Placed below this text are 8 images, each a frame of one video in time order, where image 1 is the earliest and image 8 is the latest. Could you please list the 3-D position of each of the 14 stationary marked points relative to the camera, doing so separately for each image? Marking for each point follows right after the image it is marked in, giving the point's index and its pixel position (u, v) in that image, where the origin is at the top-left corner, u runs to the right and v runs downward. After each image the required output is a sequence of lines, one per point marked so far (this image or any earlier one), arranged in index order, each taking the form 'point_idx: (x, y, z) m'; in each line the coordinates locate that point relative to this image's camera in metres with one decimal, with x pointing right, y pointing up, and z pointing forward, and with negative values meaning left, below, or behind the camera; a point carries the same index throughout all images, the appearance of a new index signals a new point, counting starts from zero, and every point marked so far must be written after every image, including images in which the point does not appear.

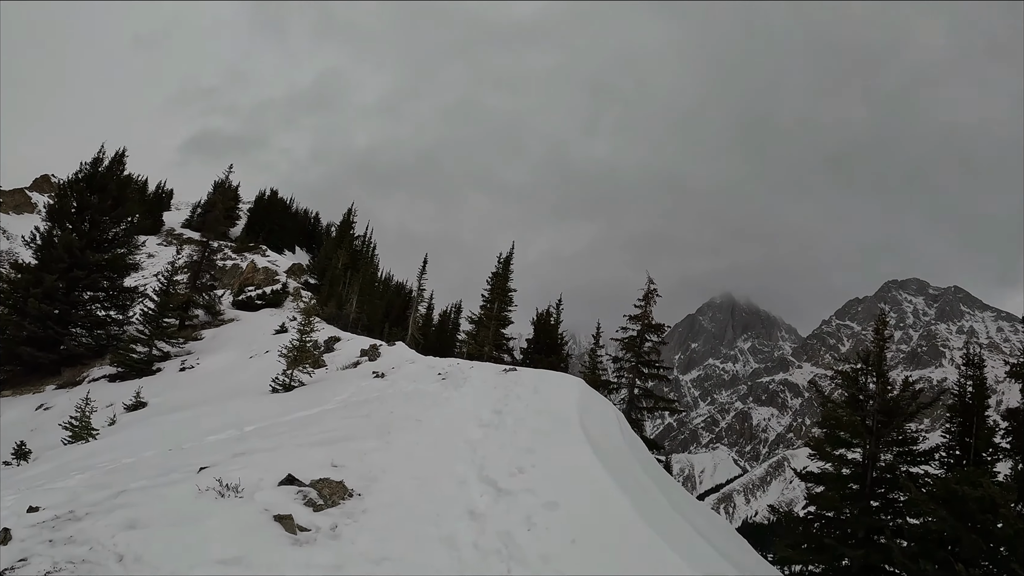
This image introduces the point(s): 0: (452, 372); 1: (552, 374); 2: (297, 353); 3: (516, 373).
0: (-1.8, -2.6, +14.6) m
1: (+1.2, -2.4, +13.3) m
2: (-8.2, -2.5, +18.3) m
3: (+0.1, -2.4, +13.6) m
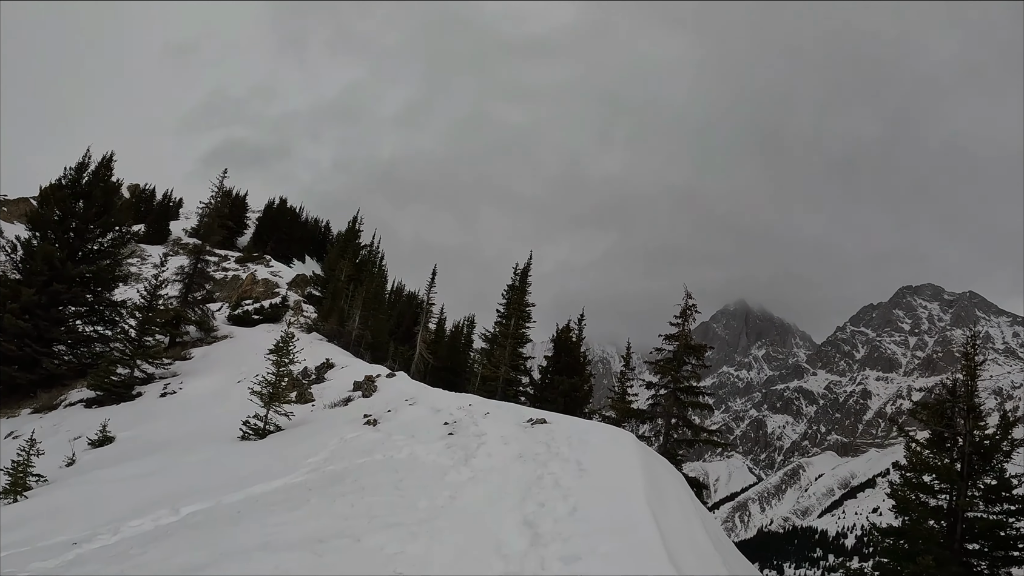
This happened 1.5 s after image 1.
0: (-1.2, -3.2, +11.2) m
1: (+1.8, -2.9, +9.9) m
2: (-7.5, -3.2, +15.1) m
3: (+0.8, -3.0, +10.2) m
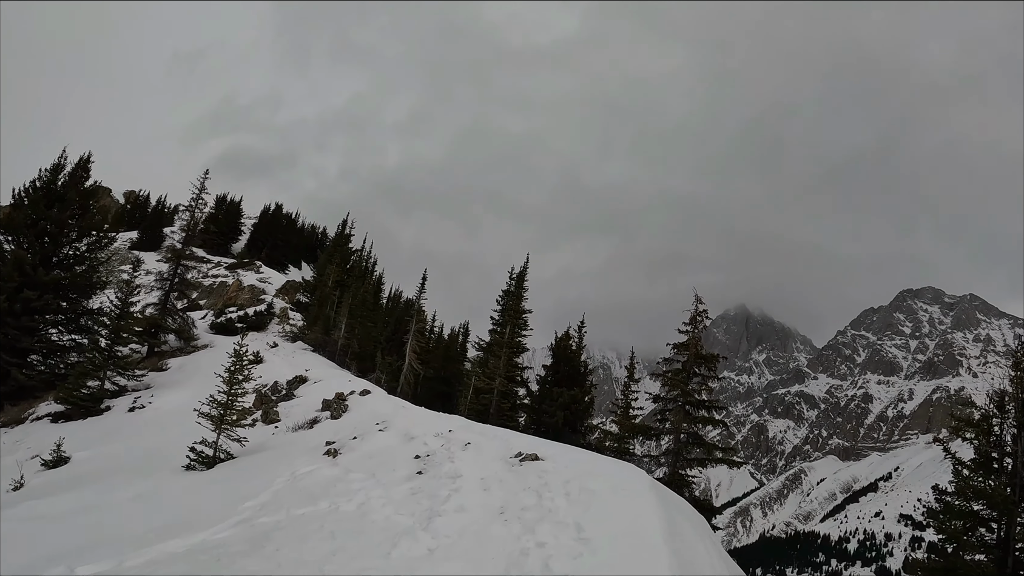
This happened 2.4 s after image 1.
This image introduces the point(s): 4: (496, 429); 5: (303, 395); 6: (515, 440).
0: (-1.4, -3.2, +9.2) m
1: (+1.5, -3.0, +7.9) m
2: (-7.8, -3.3, +13.0) m
3: (+0.5, -3.0, +8.2) m
4: (-0.4, -3.4, +11.3) m
5: (-7.7, -3.8, +17.3) m
6: (+0.1, -3.1, +9.8) m
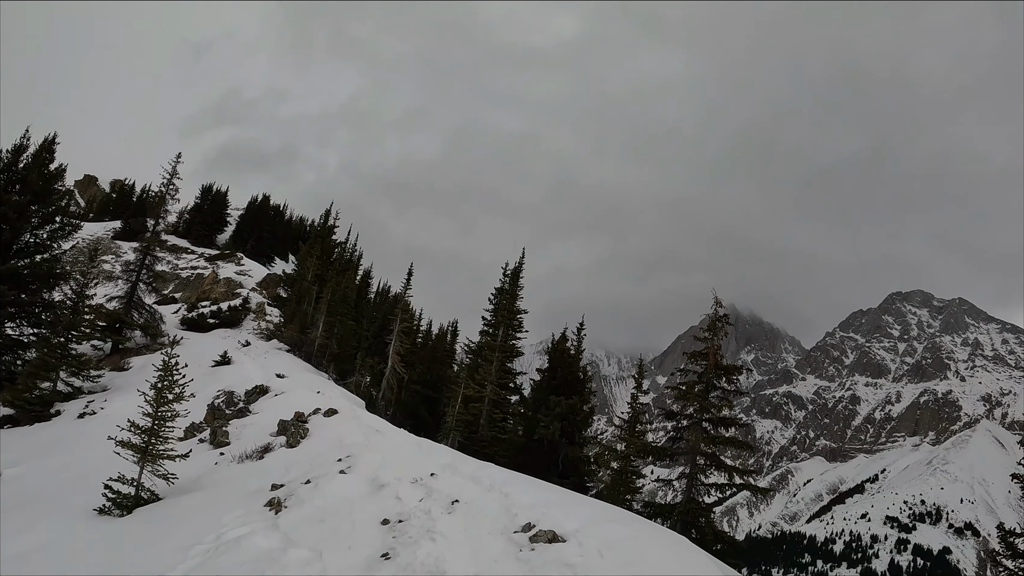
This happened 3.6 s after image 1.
0: (-1.4, -3.2, +6.6) m
1: (+1.6, -3.0, +5.3) m
2: (-7.8, -3.2, +10.3) m
3: (+0.6, -3.1, +5.6) m
4: (-0.4, -3.4, +8.8) m
5: (-7.7, -3.7, +14.6) m
6: (+0.1, -3.1, +7.2) m
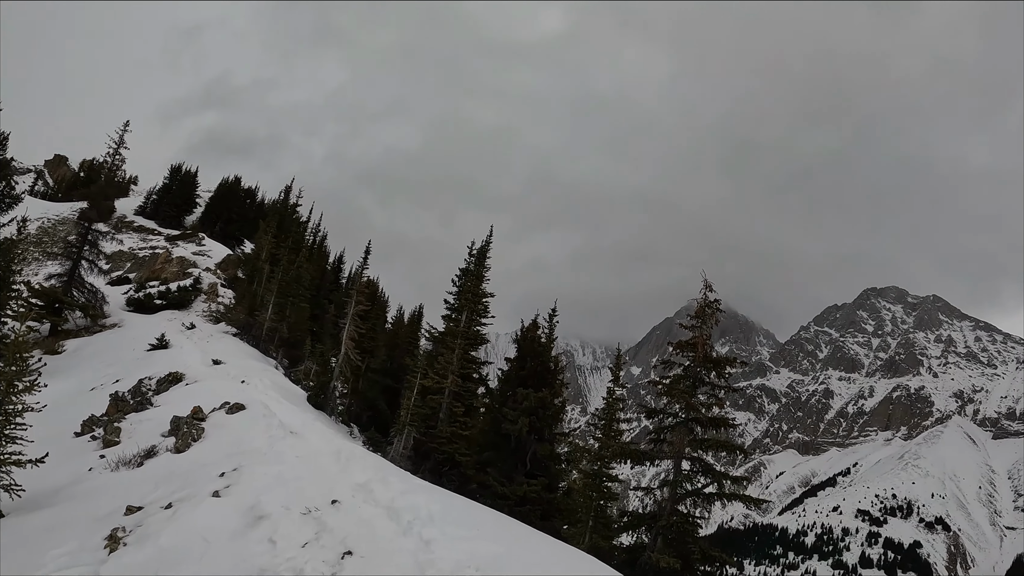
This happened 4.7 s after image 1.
0: (-2.4, -2.9, +4.7) m
1: (+0.6, -2.7, +3.5) m
2: (-8.9, -2.6, +8.2) m
3: (-0.5, -2.7, +3.8) m
4: (-1.5, -3.0, +6.9) m
5: (-9.0, -3.0, +12.5) m
6: (-0.9, -2.8, +5.4) m
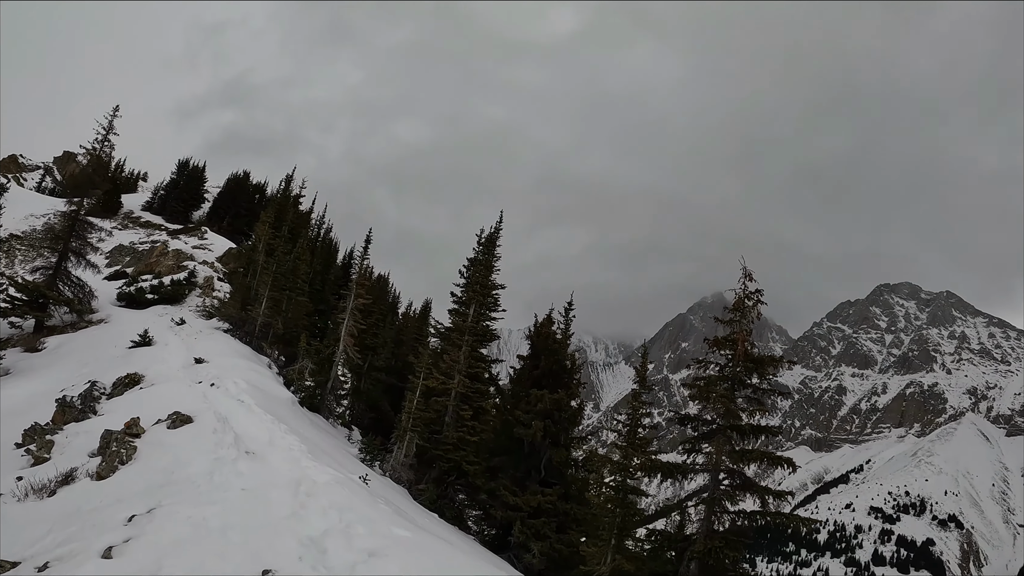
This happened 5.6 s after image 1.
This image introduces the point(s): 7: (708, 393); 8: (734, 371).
0: (-2.2, -2.6, +2.6) m
1: (+0.8, -2.5, +1.3) m
2: (-8.6, -2.4, +6.2) m
3: (-0.2, -2.5, +1.6) m
4: (-1.2, -2.7, +4.7) m
5: (-8.6, -2.7, +10.5) m
6: (-0.7, -2.5, +3.2) m
7: (+5.8, -3.3, +15.5) m
8: (+7.0, -2.7, +15.9) m
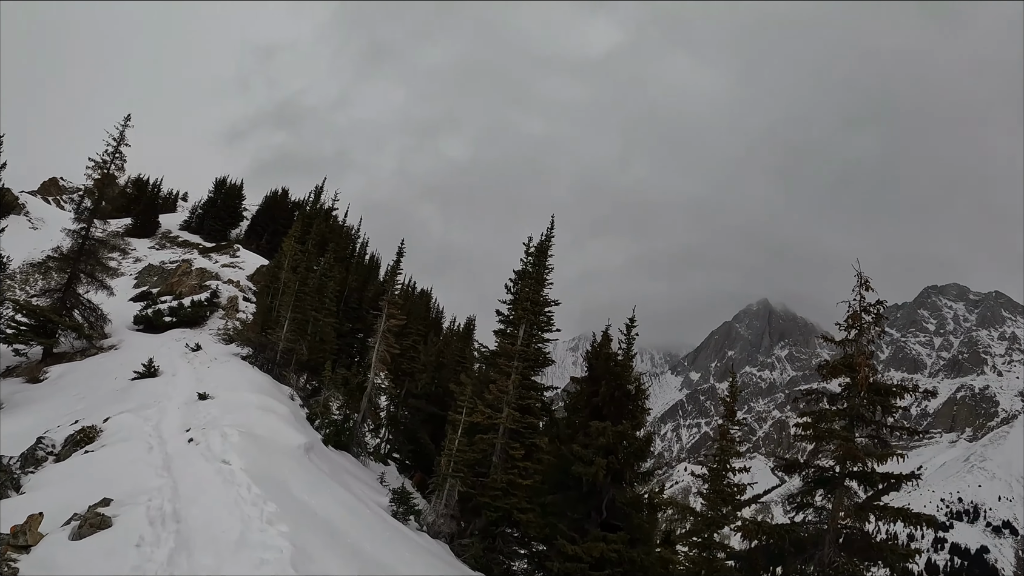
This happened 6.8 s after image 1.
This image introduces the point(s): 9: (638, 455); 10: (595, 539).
0: (-1.1, -2.8, -1.0) m
1: (+1.7, -2.6, -2.4) m
2: (-7.3, -2.8, +3.1) m
3: (+0.7, -2.6, -2.1) m
4: (0.0, -2.9, +1.2) m
5: (-7.1, -3.2, +7.4) m
6: (+0.4, -2.7, -0.4) m
7: (+7.6, -3.7, +11.5) m
8: (+8.8, -3.0, +11.8) m
9: (+5.1, -6.6, +18.5) m
10: (+3.4, -9.8, +18.1) m
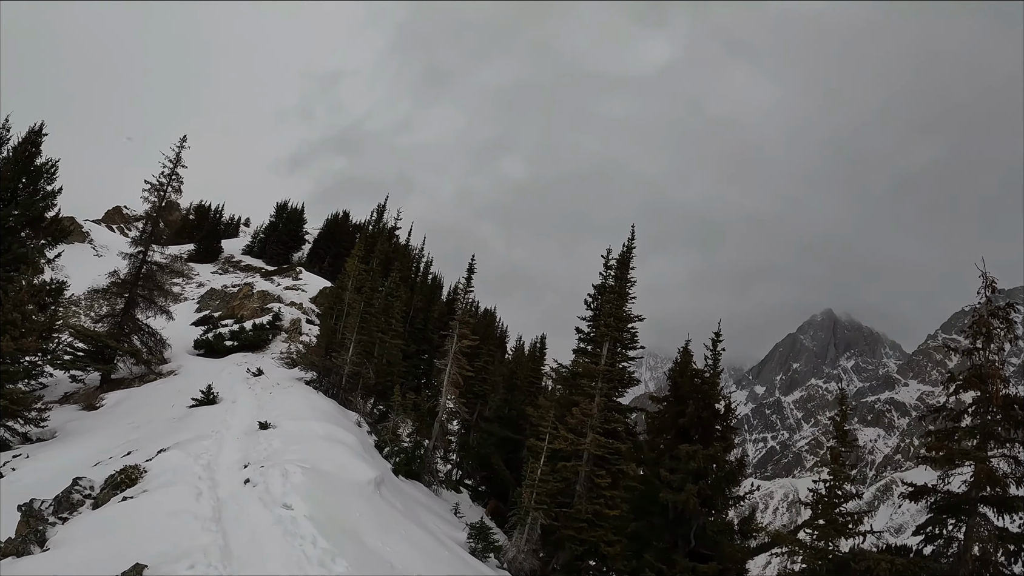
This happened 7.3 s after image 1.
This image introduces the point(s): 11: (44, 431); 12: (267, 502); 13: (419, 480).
0: (0.0, -2.4, -3.1) m
1: (+2.7, -2.0, -4.8) m
2: (-5.8, -2.7, +1.4) m
3: (+1.8, -2.1, -4.4) m
4: (+1.3, -2.5, -1.1) m
5: (-5.2, -3.3, +5.7) m
6: (+1.6, -2.2, -2.7) m
7: (+9.8, -3.5, +8.5) m
8: (+11.0, -2.8, +8.8) m
9: (+8.0, -6.8, +15.6) m
10: (+6.3, -10.1, +15.2) m
11: (-17.4, -6.6, +17.5) m
12: (-4.6, -4.0, +8.9) m
13: (-3.8, -7.5, +18.5) m
